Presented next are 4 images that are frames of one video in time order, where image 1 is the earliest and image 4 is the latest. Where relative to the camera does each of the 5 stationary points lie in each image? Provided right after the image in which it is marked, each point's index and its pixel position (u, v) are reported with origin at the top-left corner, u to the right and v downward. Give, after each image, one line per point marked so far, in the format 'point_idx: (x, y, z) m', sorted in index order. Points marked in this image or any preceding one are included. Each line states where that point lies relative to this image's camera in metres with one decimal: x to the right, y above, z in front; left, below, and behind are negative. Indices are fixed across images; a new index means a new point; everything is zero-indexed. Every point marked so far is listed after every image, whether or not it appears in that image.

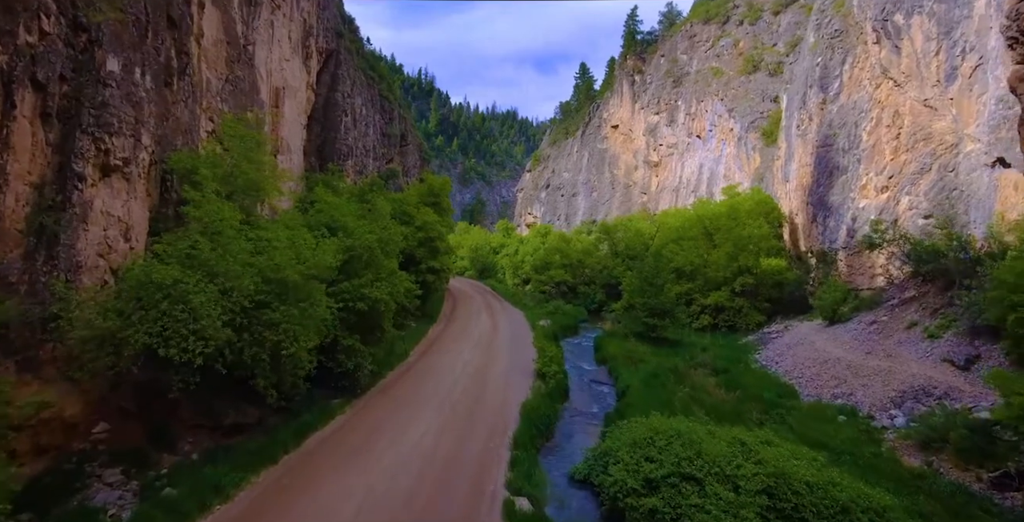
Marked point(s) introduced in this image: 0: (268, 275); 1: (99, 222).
0: (-6.0, -0.4, +15.4) m
1: (-9.3, +0.9, +14.2) m
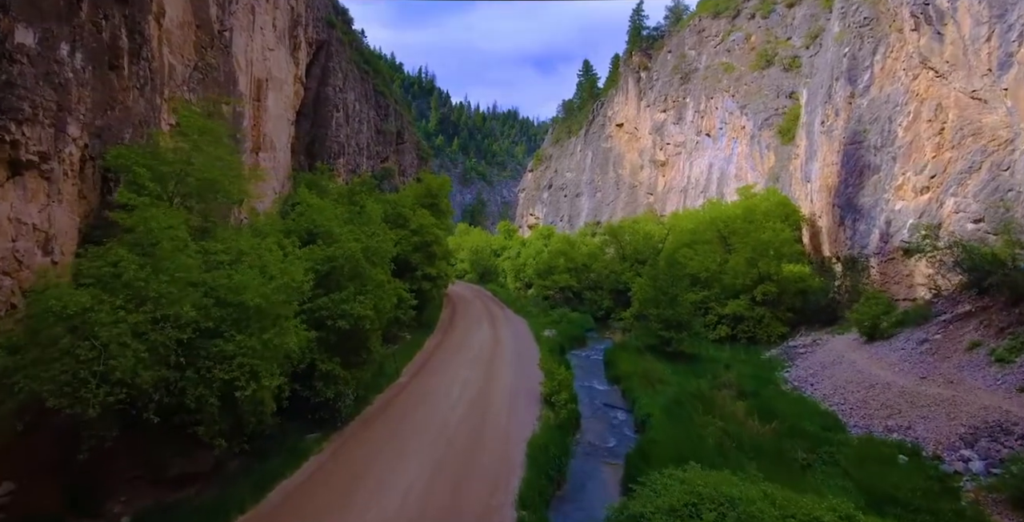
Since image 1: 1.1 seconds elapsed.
0: (-5.8, -0.8, +12.6) m
1: (-9.2, +0.5, +11.4) m
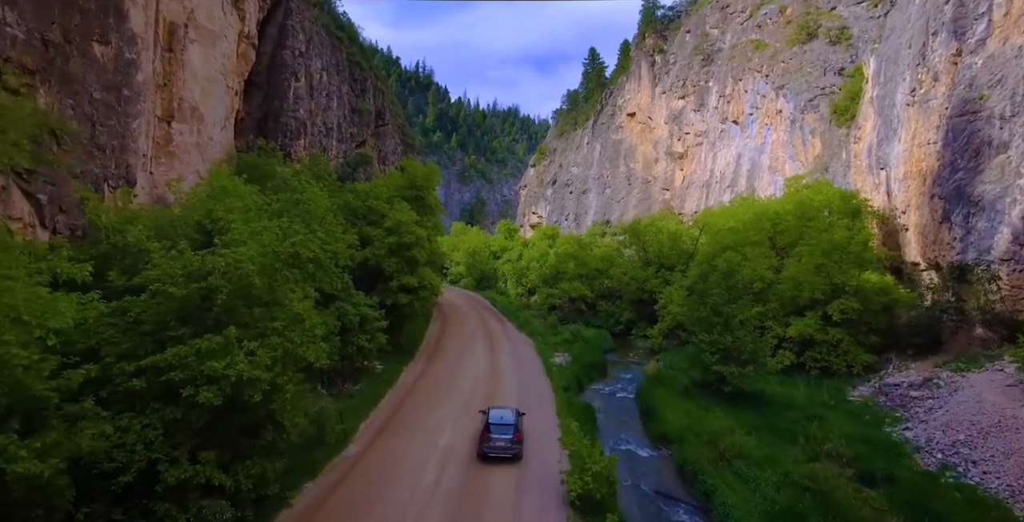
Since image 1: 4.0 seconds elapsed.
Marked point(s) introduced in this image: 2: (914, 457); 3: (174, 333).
0: (-5.7, -1.1, +4.5) m
1: (-9.1, +0.2, +3.2) m
2: (+10.8, -5.2, +16.8) m
3: (-5.7, -1.2, +10.6) m
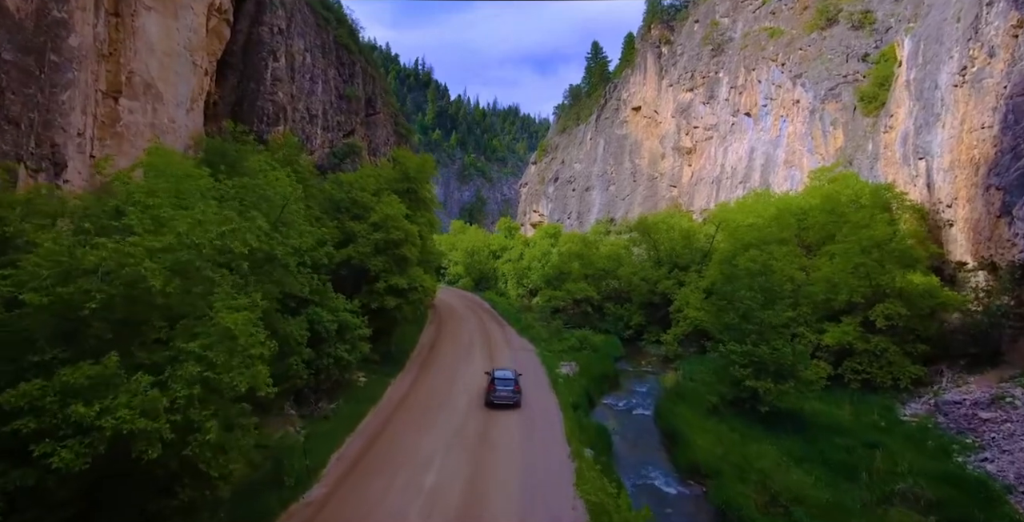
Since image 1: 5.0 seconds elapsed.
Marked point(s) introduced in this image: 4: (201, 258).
0: (-5.7, -1.0, +1.3) m
1: (-9.1, +0.3, +0.1) m
2: (+10.8, -5.2, +13.6) m
3: (-5.7, -1.2, +7.4) m
4: (-4.7, 0.0, +9.3) m
